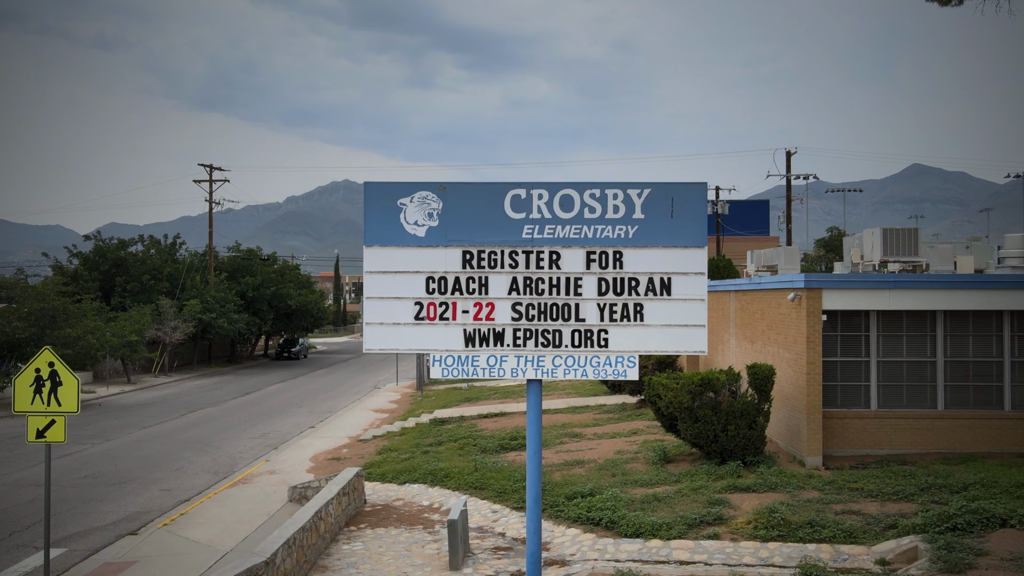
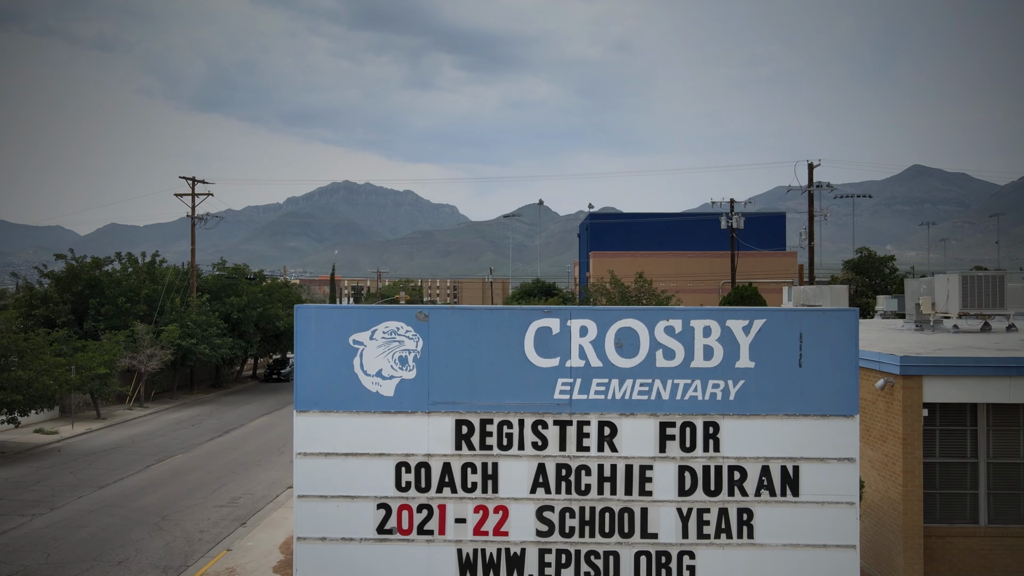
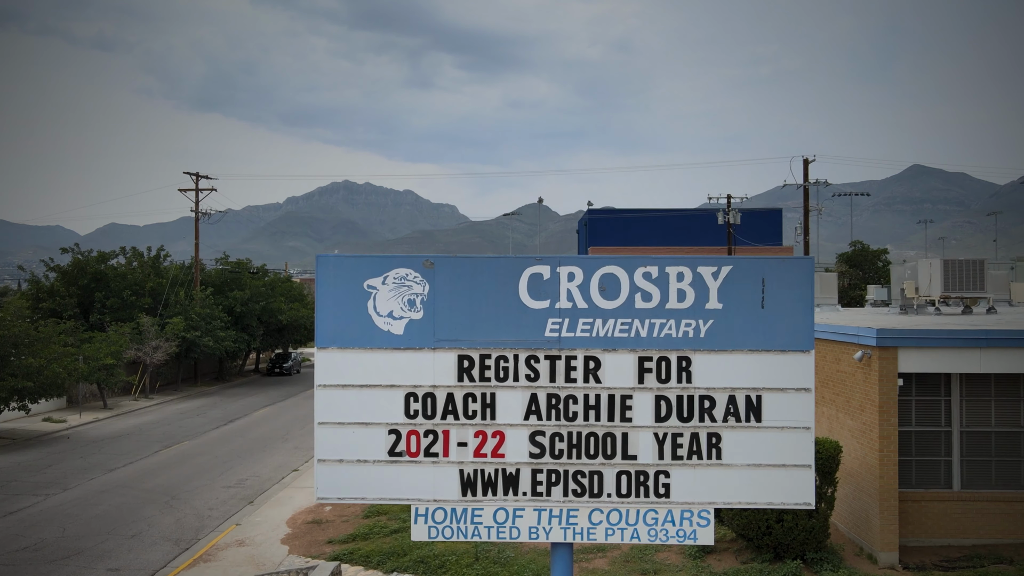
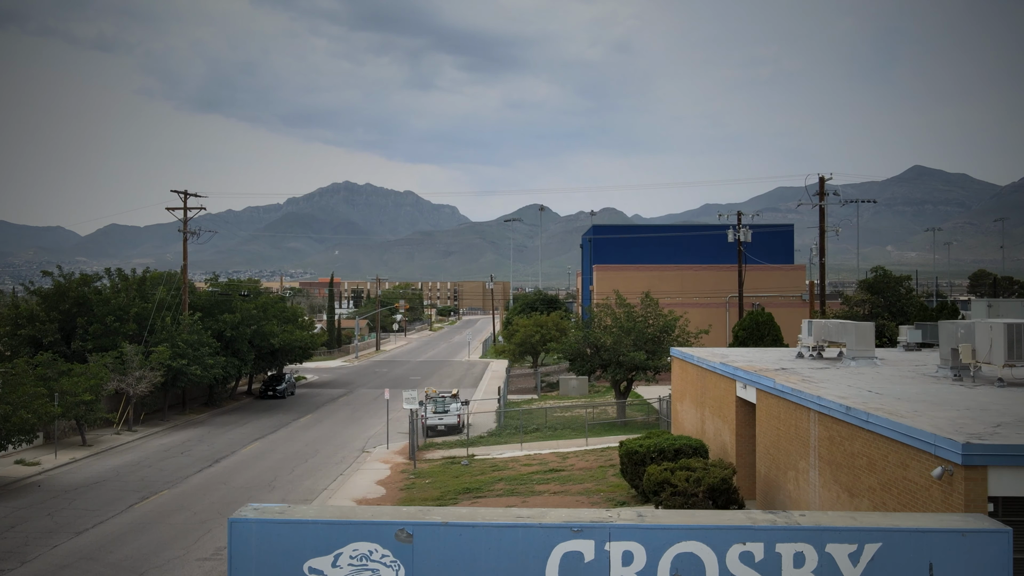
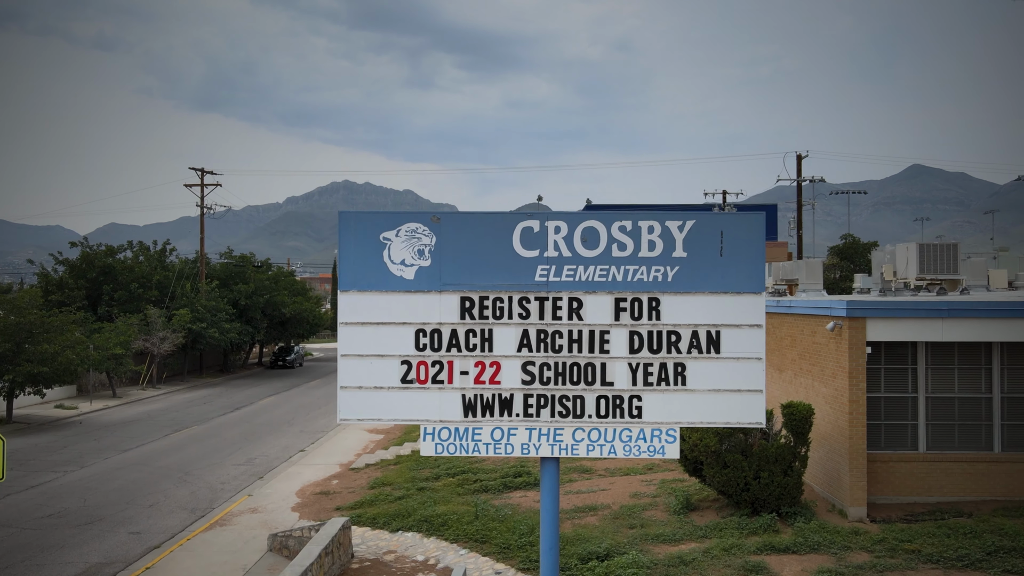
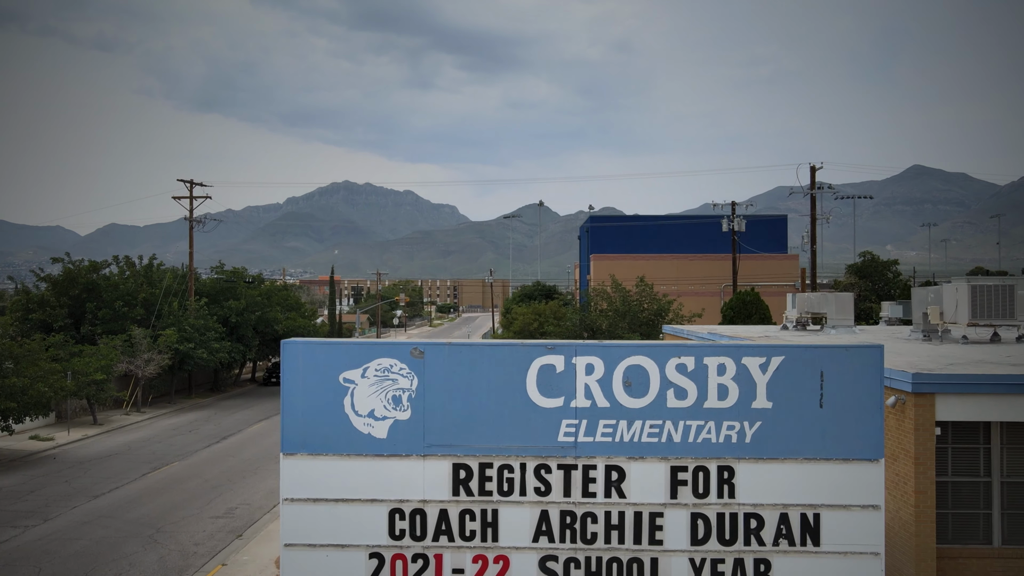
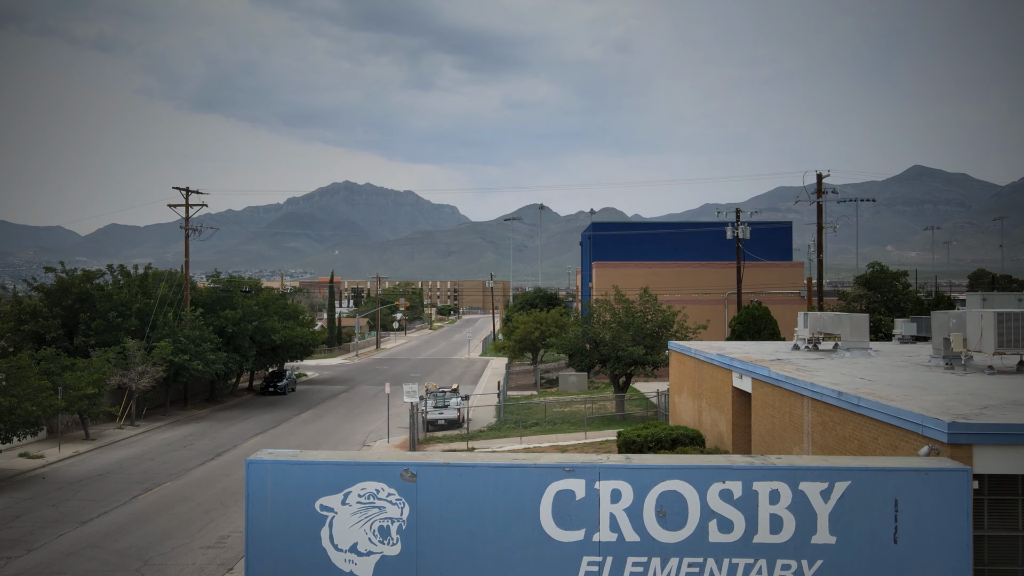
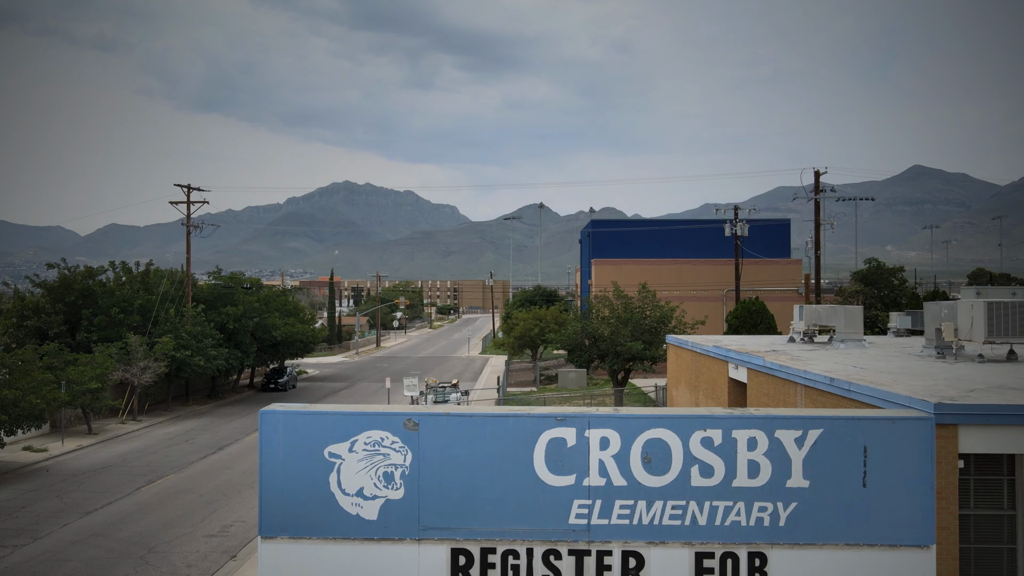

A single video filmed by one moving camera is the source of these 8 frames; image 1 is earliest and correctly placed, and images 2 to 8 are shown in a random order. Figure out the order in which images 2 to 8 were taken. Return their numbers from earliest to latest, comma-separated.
5, 3, 2, 6, 8, 7, 4
